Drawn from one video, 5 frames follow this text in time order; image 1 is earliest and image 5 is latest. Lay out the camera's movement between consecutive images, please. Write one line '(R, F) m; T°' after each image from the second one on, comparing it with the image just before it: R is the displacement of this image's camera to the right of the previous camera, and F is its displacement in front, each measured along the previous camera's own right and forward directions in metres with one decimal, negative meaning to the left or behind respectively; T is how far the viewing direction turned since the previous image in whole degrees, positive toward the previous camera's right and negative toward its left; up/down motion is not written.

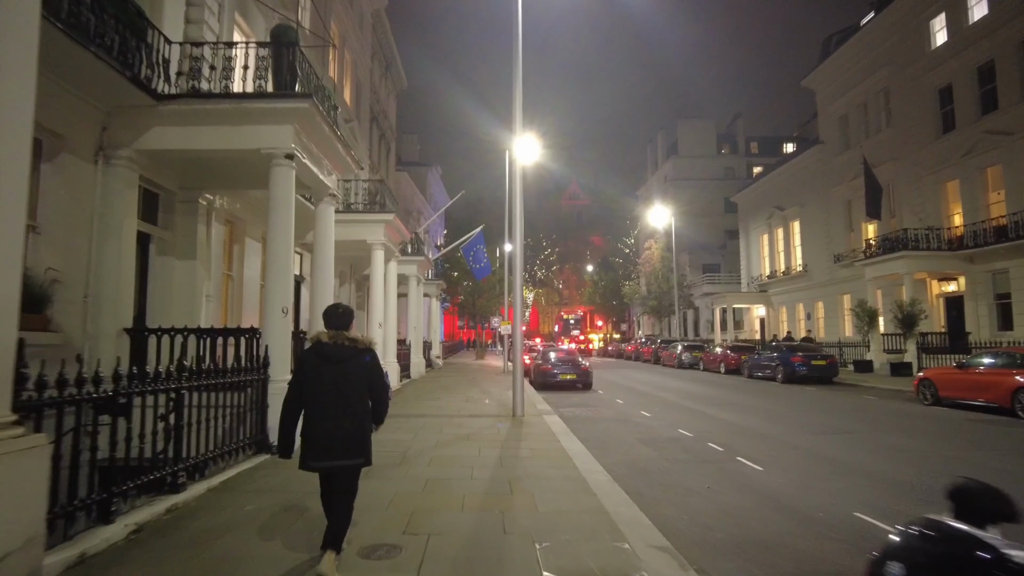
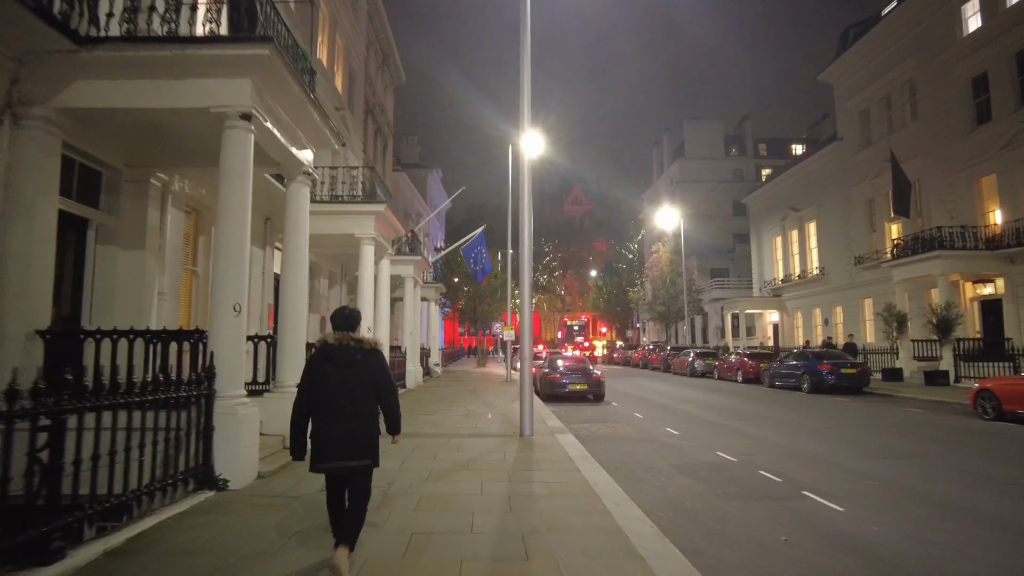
(-0.1, +1.8) m; 0°
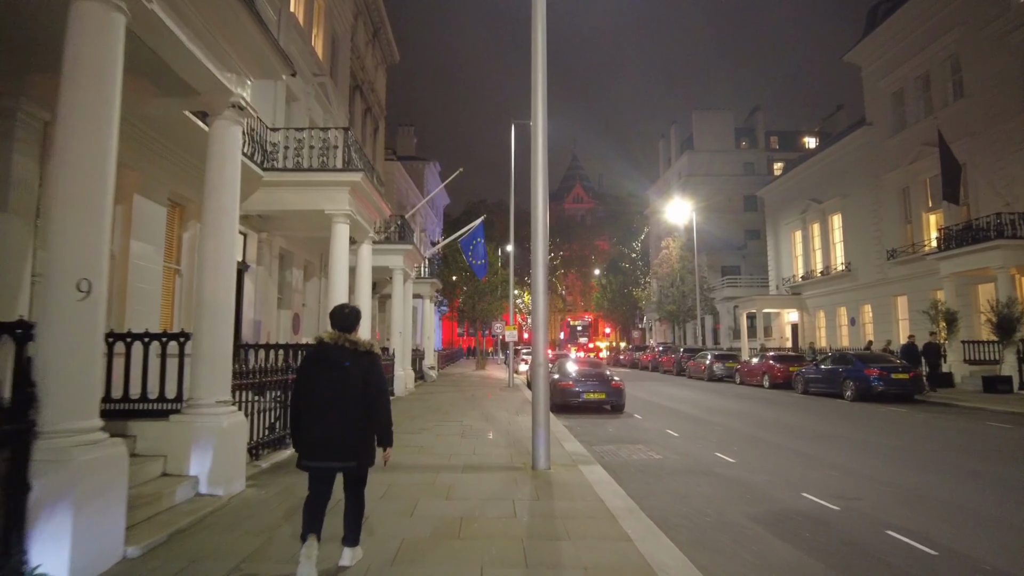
(-0.1, +2.7) m; 0°
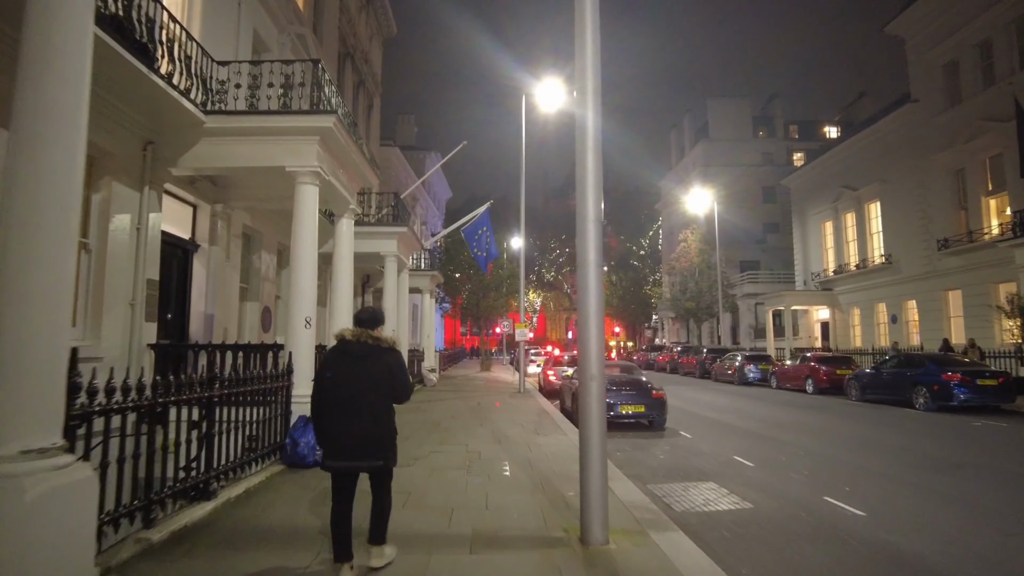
(-0.3, +3.0) m; 0°
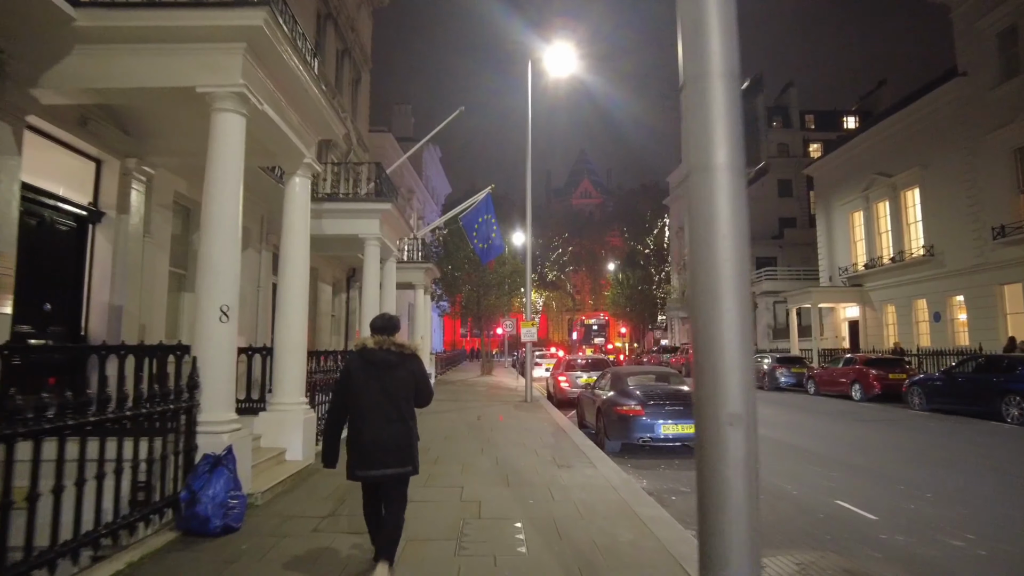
(-0.1, +2.9) m; 0°
